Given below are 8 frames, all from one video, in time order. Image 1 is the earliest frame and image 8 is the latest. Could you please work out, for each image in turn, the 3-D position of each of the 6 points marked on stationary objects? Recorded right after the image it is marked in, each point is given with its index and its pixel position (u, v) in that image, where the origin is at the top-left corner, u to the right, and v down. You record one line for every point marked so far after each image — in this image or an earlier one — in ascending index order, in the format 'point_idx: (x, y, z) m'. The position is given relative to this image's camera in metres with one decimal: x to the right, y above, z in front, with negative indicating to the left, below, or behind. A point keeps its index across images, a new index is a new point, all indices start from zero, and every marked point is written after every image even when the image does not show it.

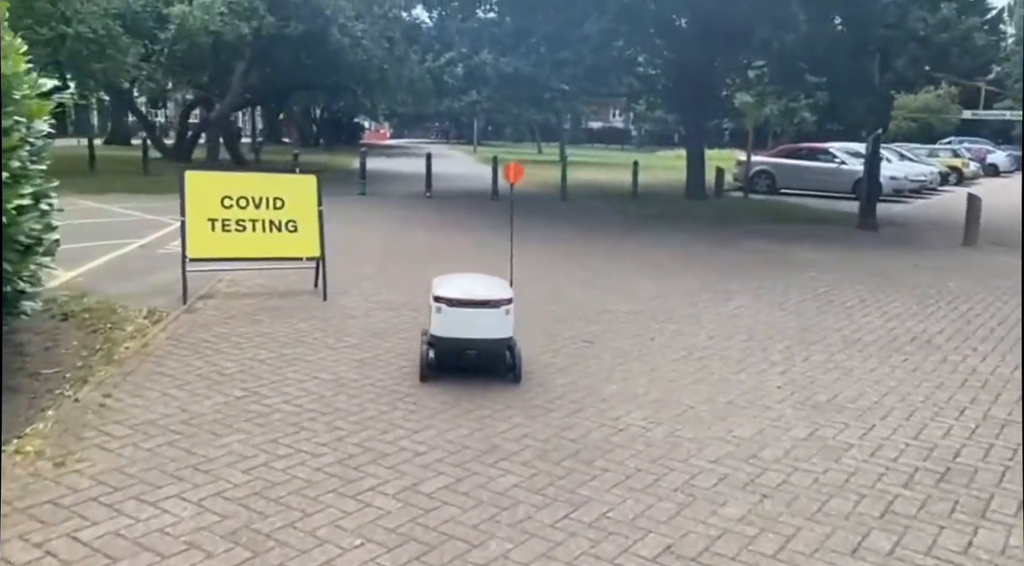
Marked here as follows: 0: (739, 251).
0: (+3.1, +0.5, +14.7) m
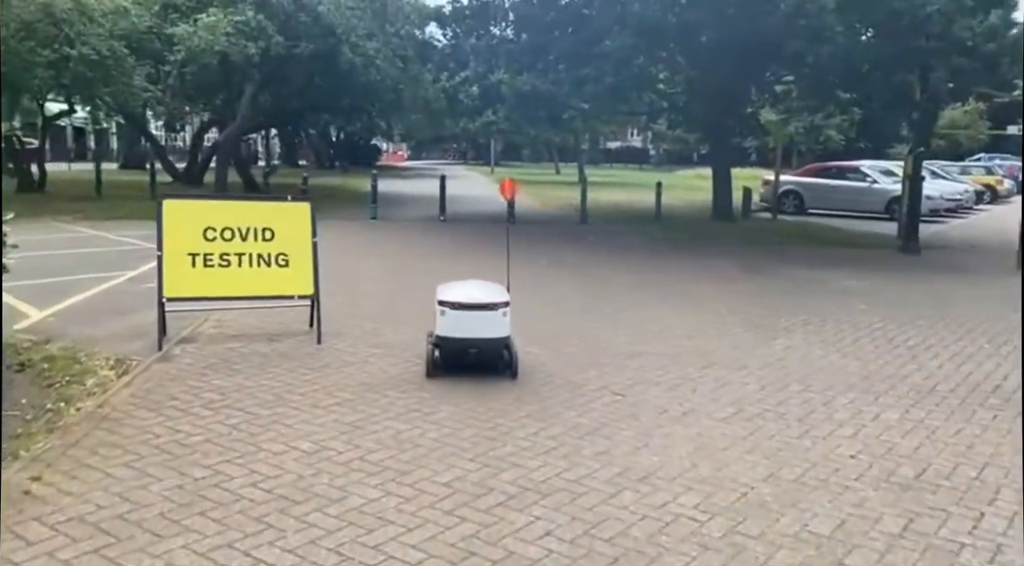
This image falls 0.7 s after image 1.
0: (+3.4, +0.1, +13.6) m
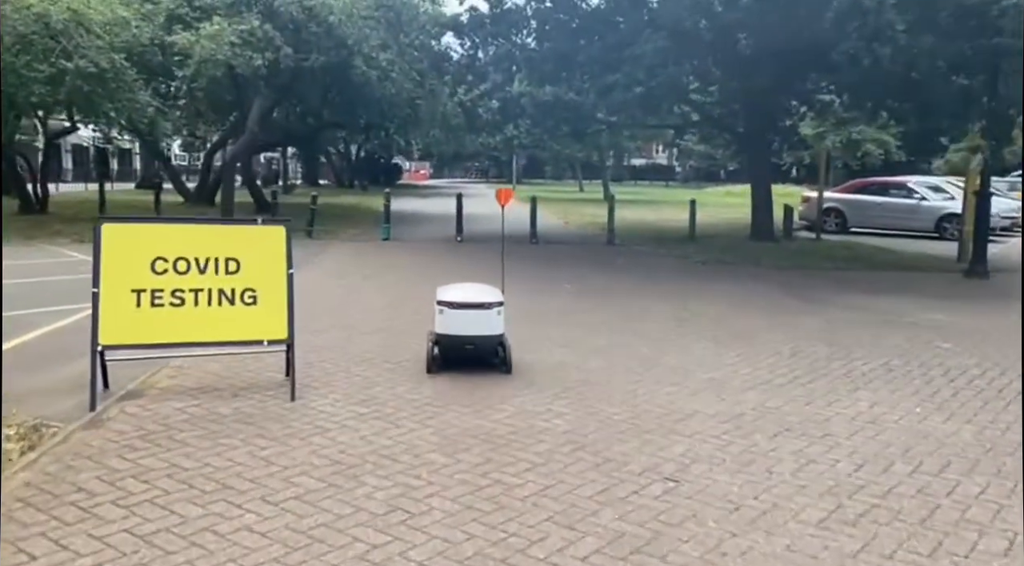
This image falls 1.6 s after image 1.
0: (+3.6, -0.3, +12.0) m
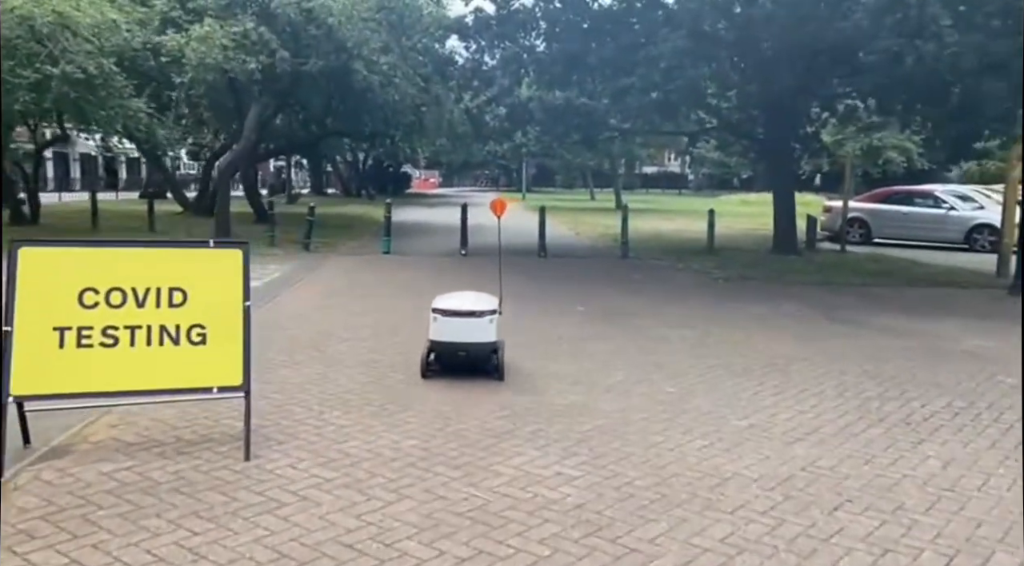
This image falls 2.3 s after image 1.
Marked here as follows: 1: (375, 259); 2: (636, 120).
0: (+3.7, -0.5, +10.9) m
1: (-2.4, +0.4, +18.5) m
2: (+2.3, +3.1, +19.9) m
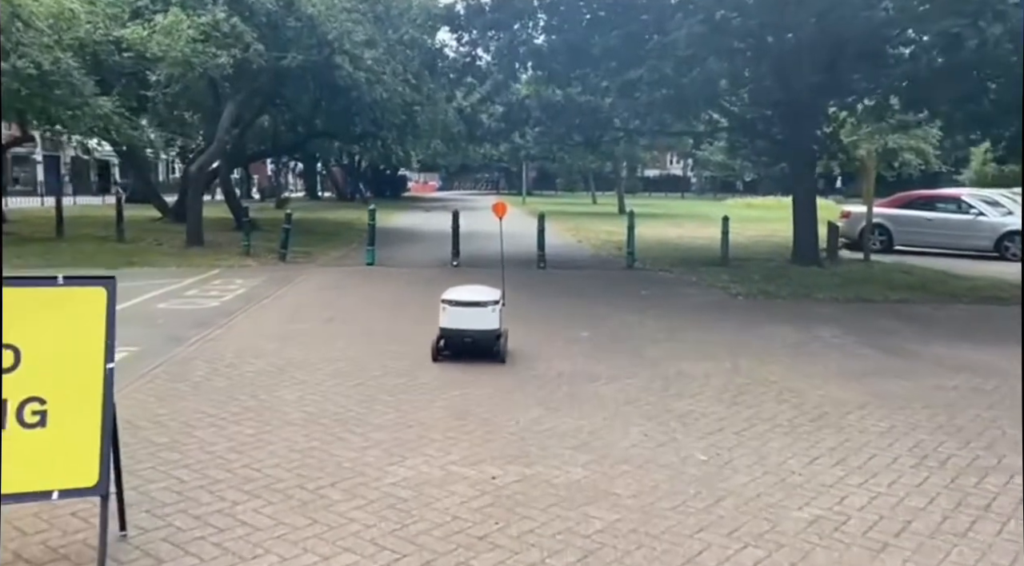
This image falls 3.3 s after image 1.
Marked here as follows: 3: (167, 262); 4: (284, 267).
0: (+3.6, -0.7, +9.2) m
1: (-2.5, +0.2, +16.8) m
2: (+2.2, +2.8, +18.2) m
3: (-6.0, +0.4, +18.4) m
4: (-3.8, +0.3, +17.5) m
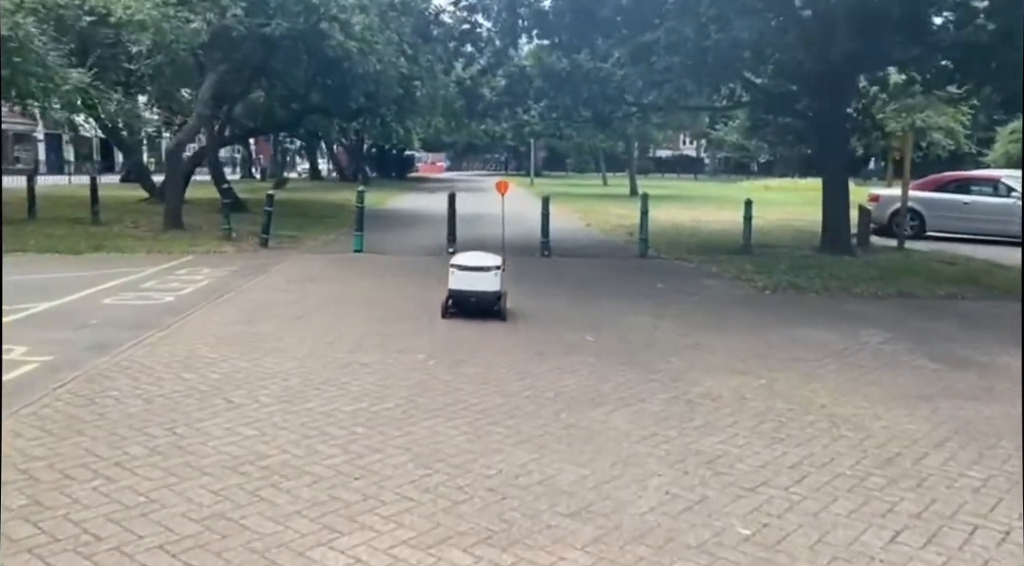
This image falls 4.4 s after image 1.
0: (+3.5, -0.7, +7.6) m
1: (-2.4, +0.4, +15.3) m
2: (+2.3, +3.0, +16.5) m
3: (-6.0, +0.6, +16.9) m
4: (-3.8, +0.4, +16.0) m
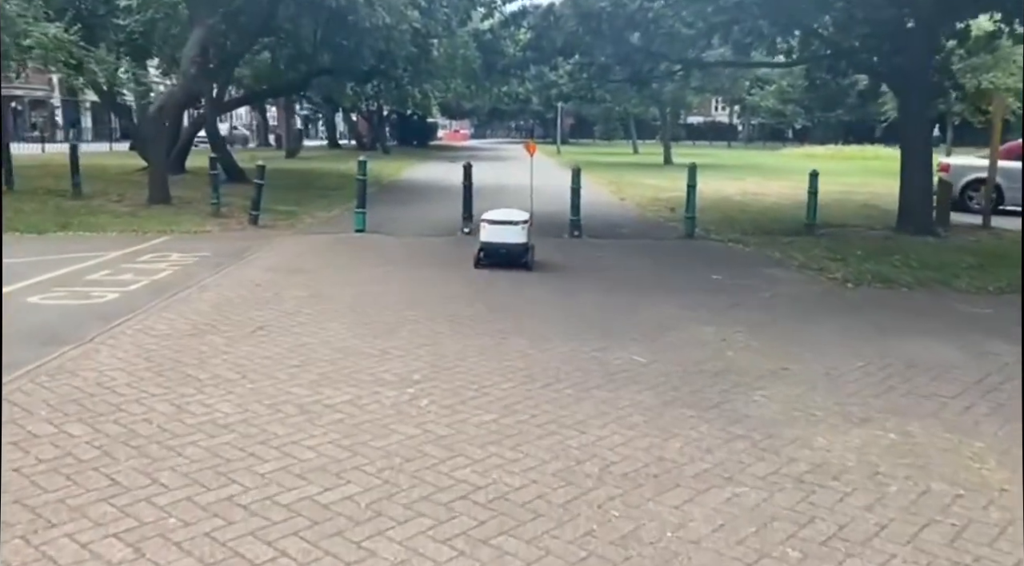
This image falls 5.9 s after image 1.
0: (+3.6, -0.8, +5.3) m
1: (-2.1, +0.5, +13.1) m
2: (+2.6, +3.2, +14.2) m
3: (-5.6, +0.8, +14.8) m
4: (-3.4, +0.7, +13.9) m
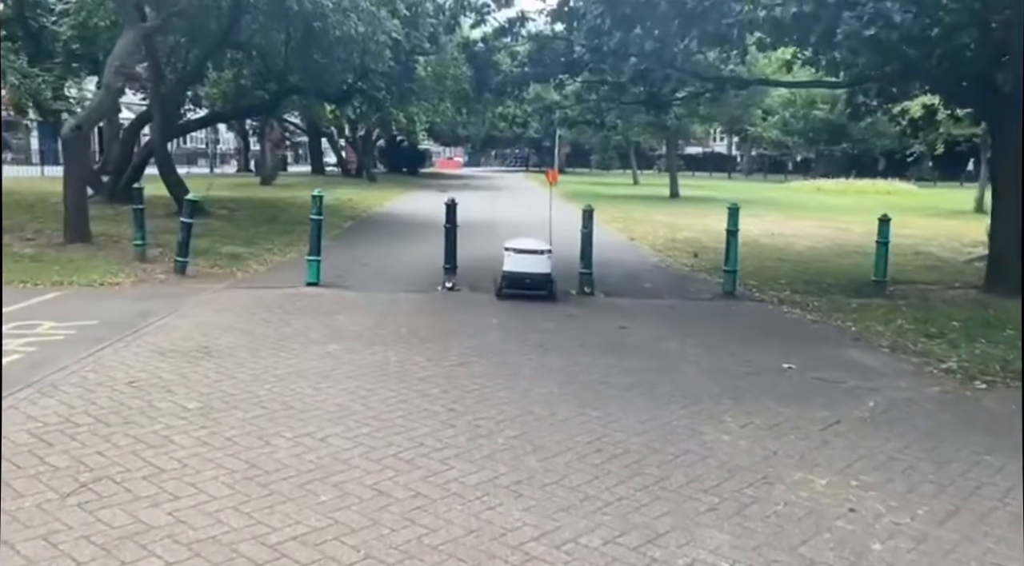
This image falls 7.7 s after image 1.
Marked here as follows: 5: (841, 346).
0: (+3.6, -1.3, +2.3) m
1: (-2.2, -0.2, +10.1) m
2: (+2.6, +2.4, +11.3) m
3: (-5.7, +0.1, +11.8) m
4: (-3.5, 0.0, +10.9) m
5: (+2.8, -0.5, +8.7) m
